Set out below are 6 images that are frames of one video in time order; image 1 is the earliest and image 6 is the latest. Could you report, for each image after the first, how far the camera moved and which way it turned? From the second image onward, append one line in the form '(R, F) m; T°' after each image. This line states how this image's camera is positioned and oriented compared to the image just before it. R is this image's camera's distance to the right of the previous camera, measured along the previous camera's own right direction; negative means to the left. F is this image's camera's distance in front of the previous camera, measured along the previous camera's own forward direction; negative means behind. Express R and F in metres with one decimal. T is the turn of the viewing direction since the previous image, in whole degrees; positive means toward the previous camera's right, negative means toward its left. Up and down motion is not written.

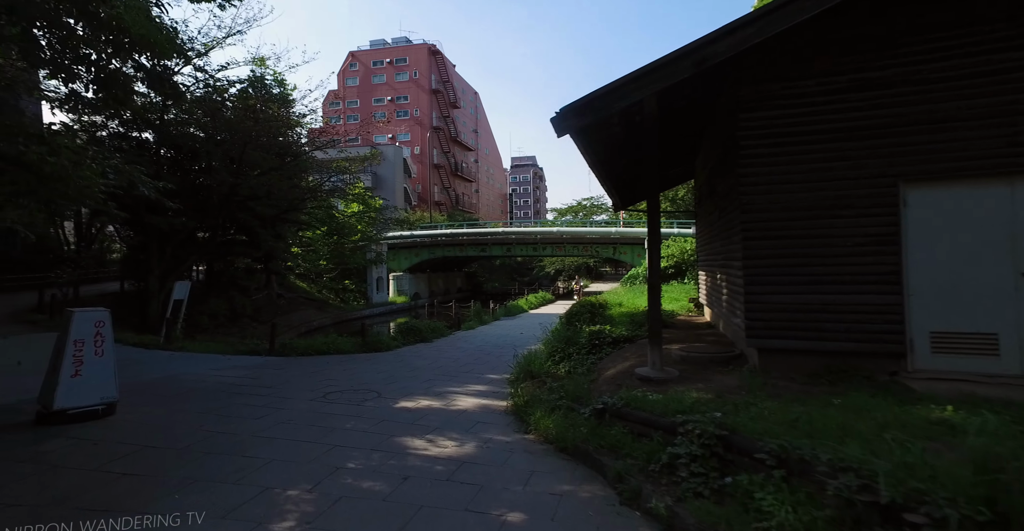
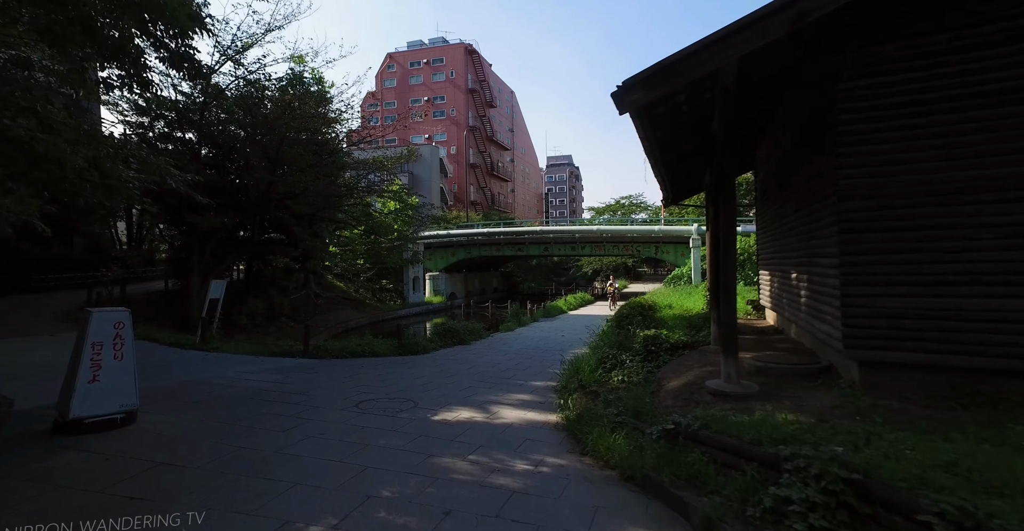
(-0.2, +0.6) m; -4°
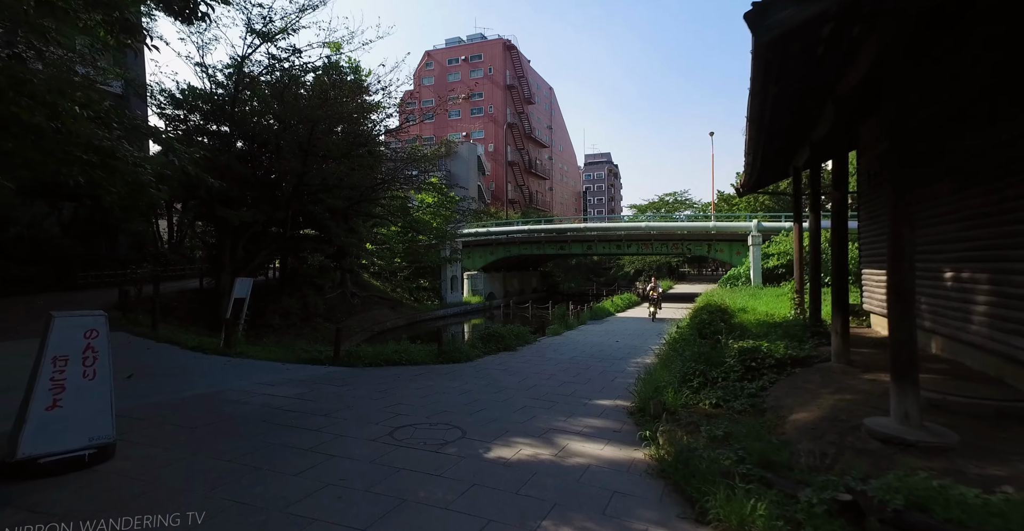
(-0.4, +1.2) m; -4°
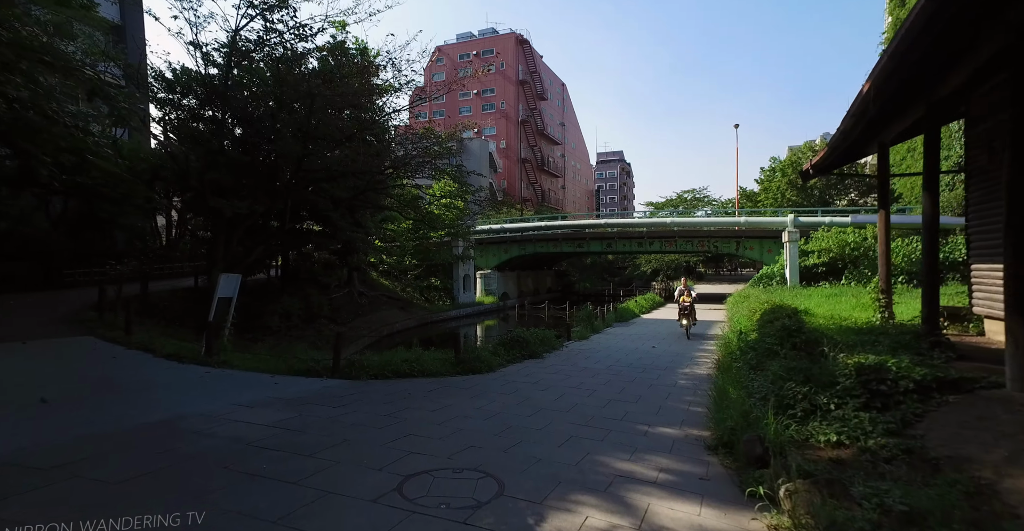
(-0.3, +1.4) m; -1°
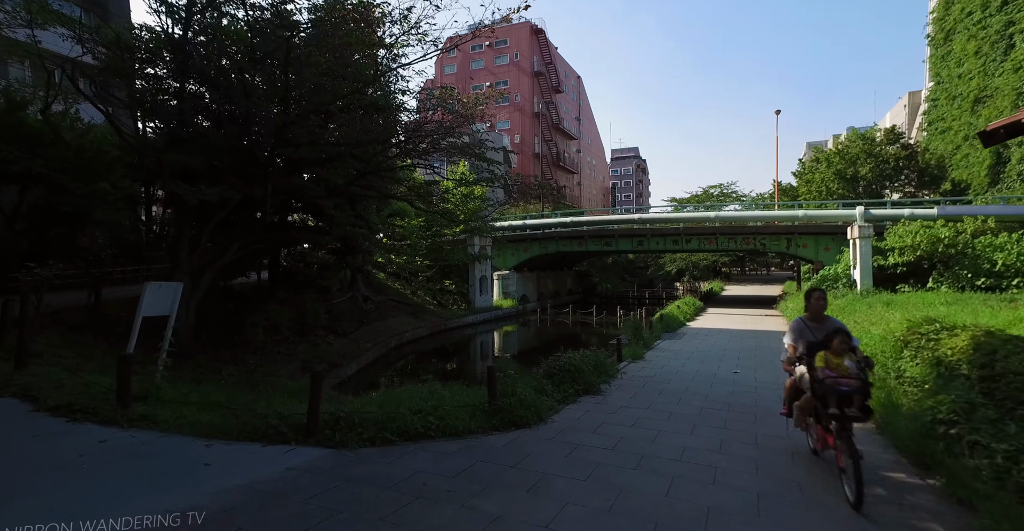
(-0.6, +2.7) m; -1°
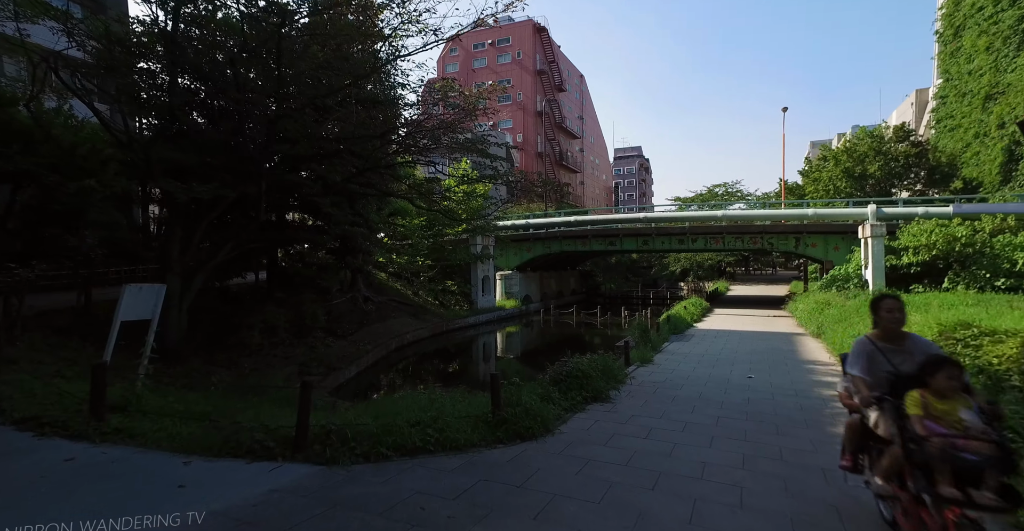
(0.0, +0.4) m; 0°
